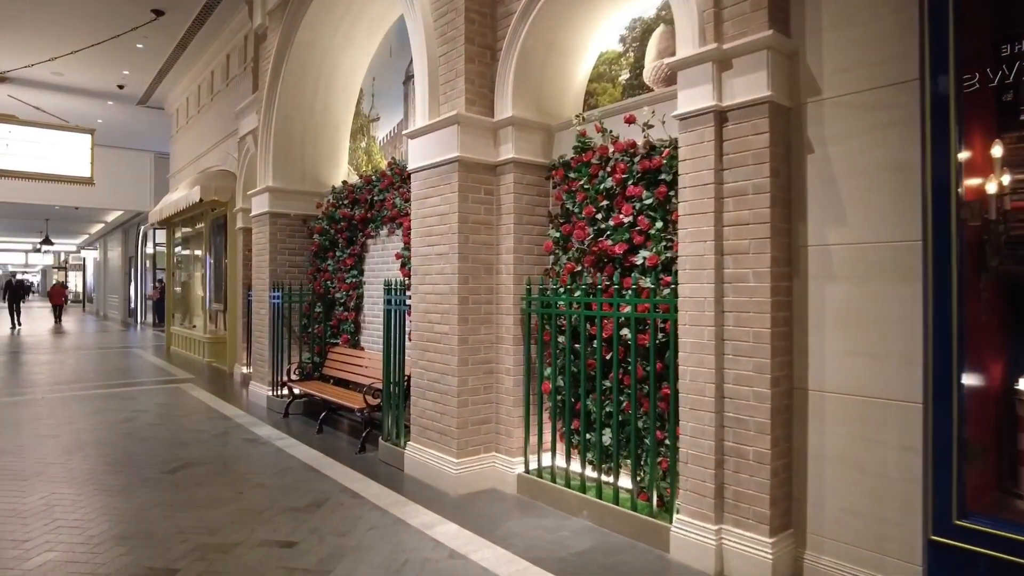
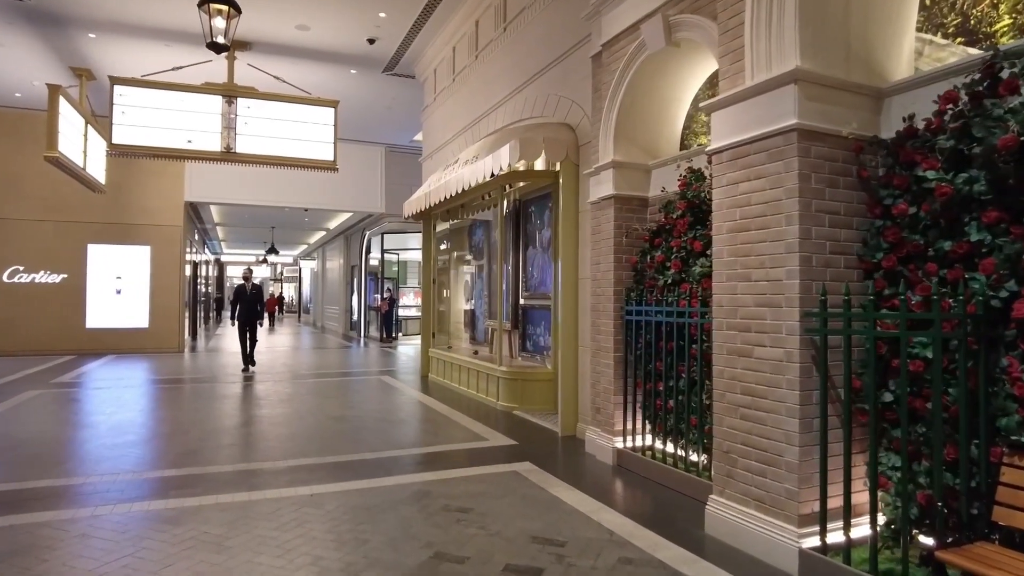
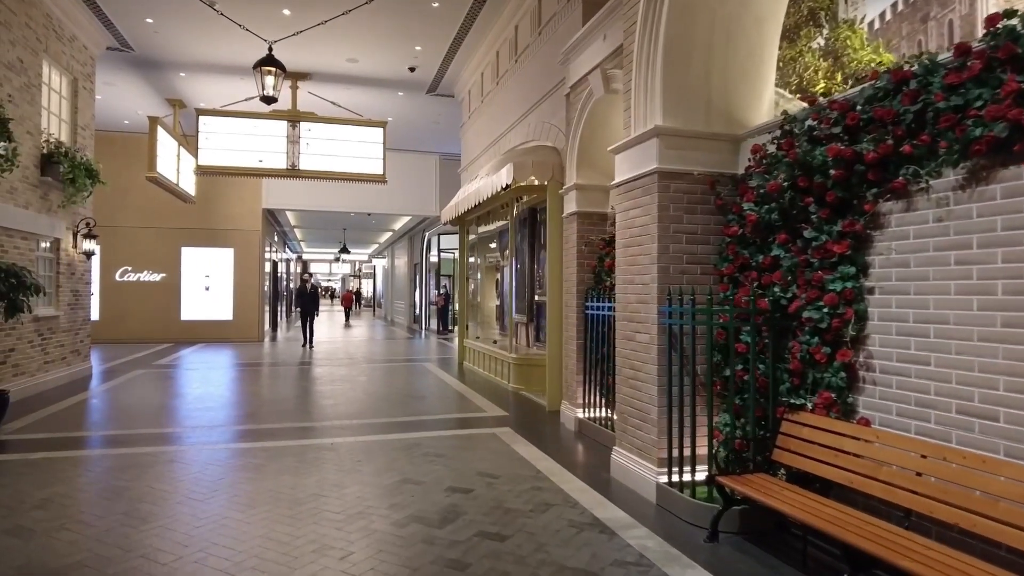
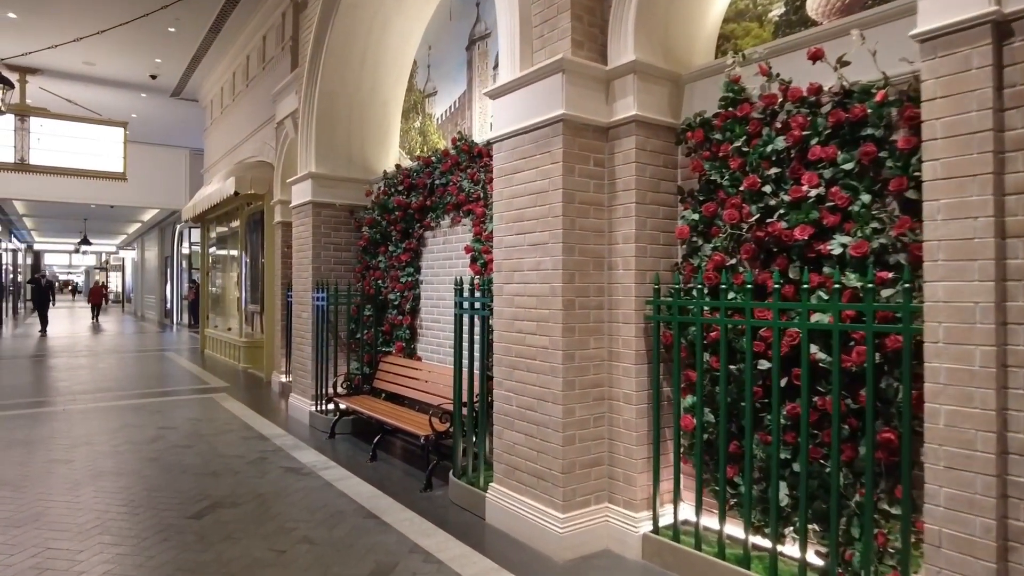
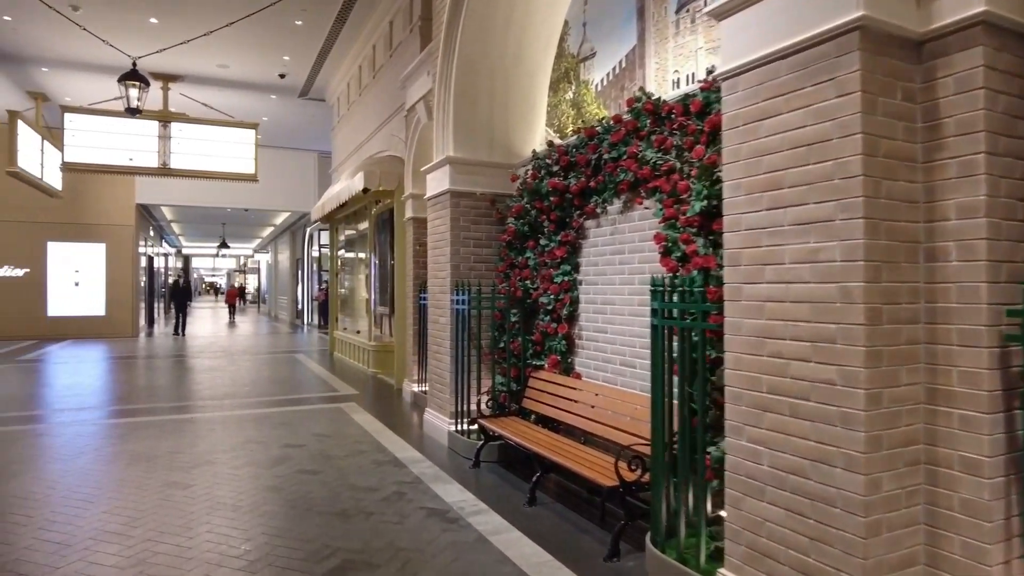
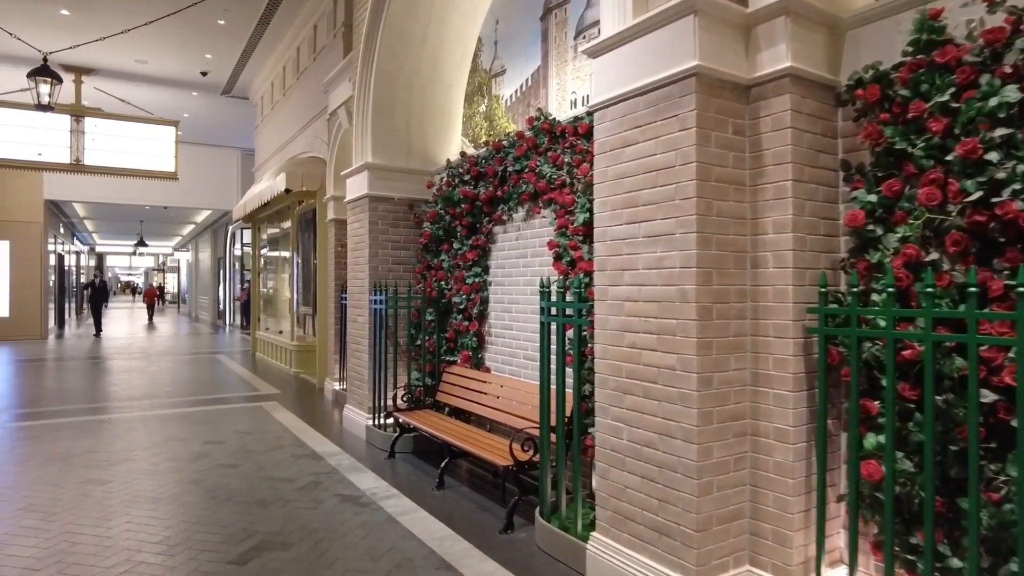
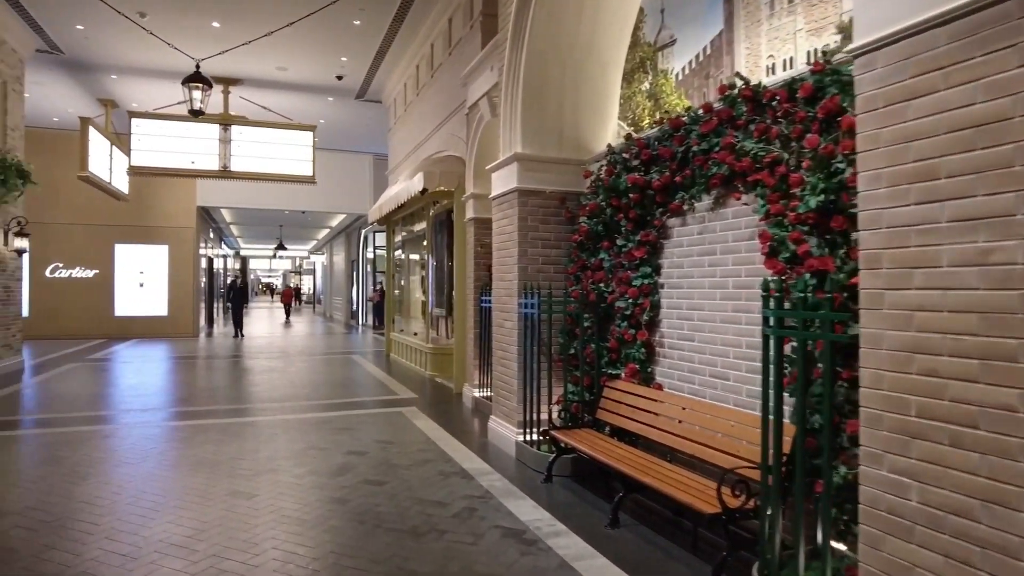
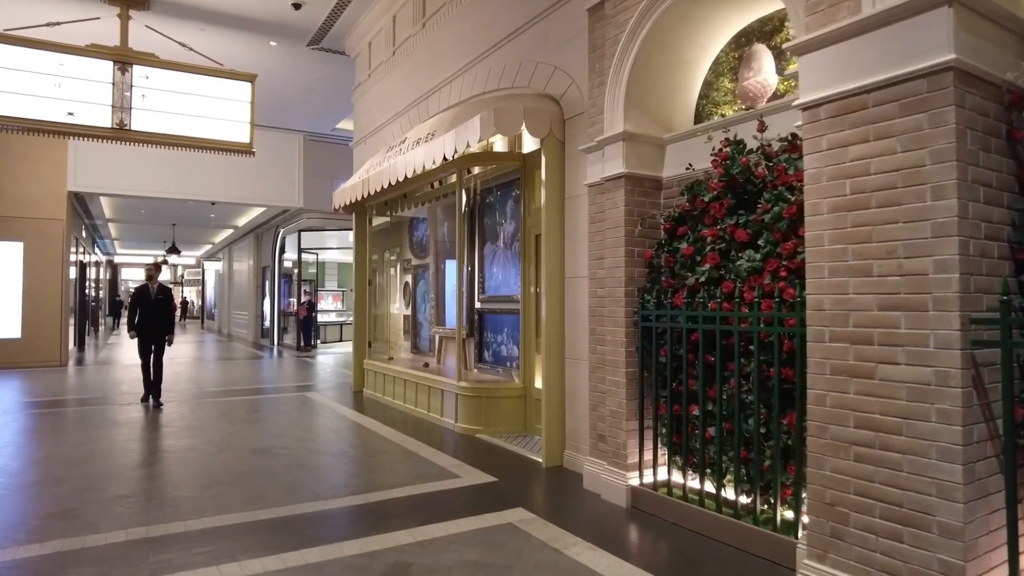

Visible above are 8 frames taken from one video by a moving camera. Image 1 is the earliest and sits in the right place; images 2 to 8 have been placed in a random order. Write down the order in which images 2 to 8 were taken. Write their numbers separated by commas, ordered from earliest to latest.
4, 6, 5, 7, 3, 2, 8
